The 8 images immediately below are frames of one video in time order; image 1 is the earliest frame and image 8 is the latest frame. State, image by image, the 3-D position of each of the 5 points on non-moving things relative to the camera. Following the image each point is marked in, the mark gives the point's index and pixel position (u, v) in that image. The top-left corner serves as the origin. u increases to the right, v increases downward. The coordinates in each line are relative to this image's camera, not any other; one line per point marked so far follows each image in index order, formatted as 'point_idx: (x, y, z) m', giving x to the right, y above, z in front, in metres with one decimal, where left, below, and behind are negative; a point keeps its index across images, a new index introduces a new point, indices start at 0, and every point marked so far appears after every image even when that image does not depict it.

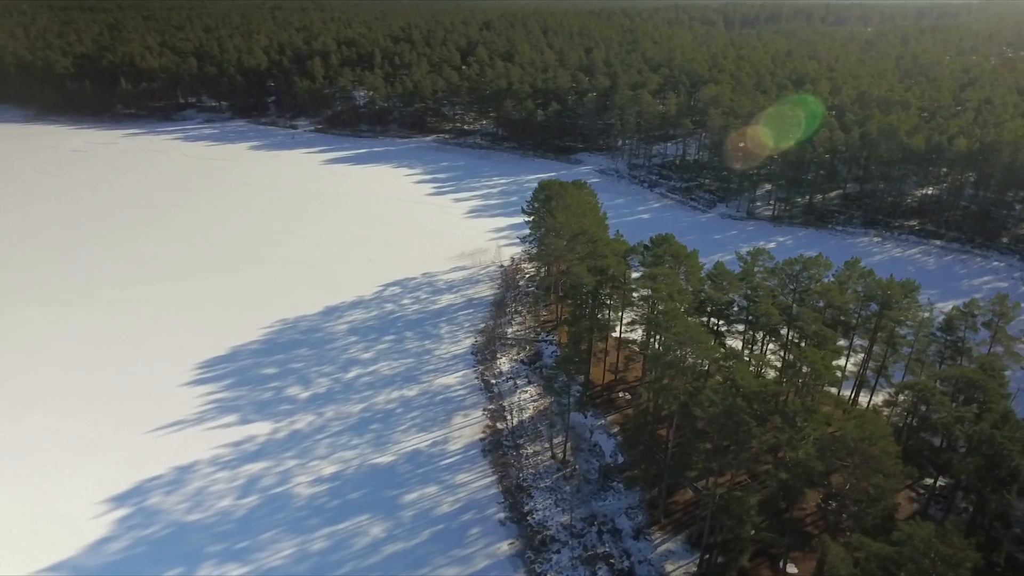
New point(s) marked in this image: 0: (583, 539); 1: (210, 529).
0: (+2.1, -7.5, +18.2) m
1: (-9.3, -7.4, +18.6) m
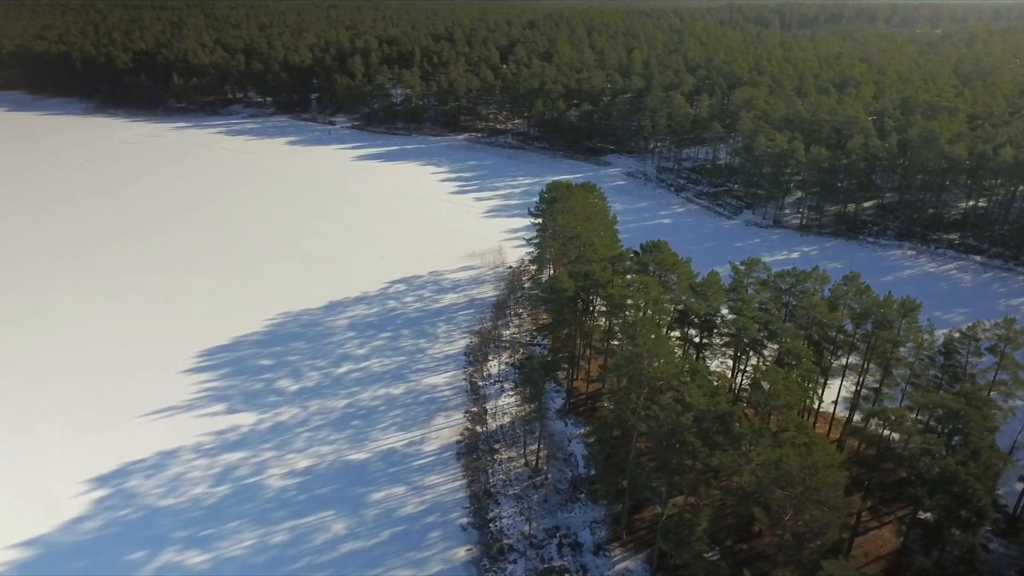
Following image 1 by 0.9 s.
0: (+0.9, -7.7, +17.8) m
1: (-10.5, -7.2, +19.1) m
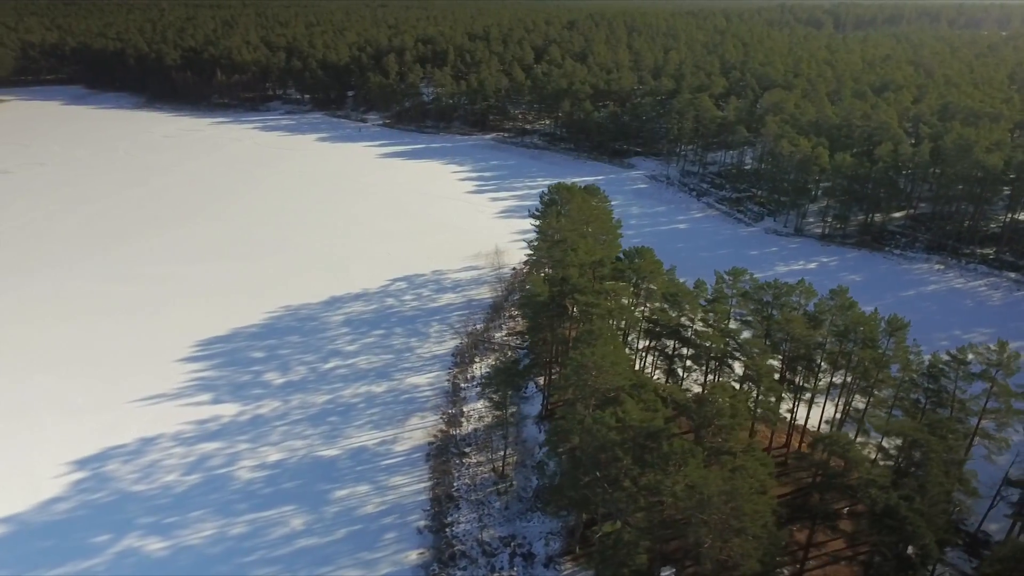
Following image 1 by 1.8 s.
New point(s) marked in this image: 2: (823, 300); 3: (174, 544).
0: (-0.5, -7.8, +17.5) m
1: (-11.8, -6.9, +19.5) m
2: (+9.8, -0.4, +19.1) m
3: (-10.0, -7.6, +18.0) m
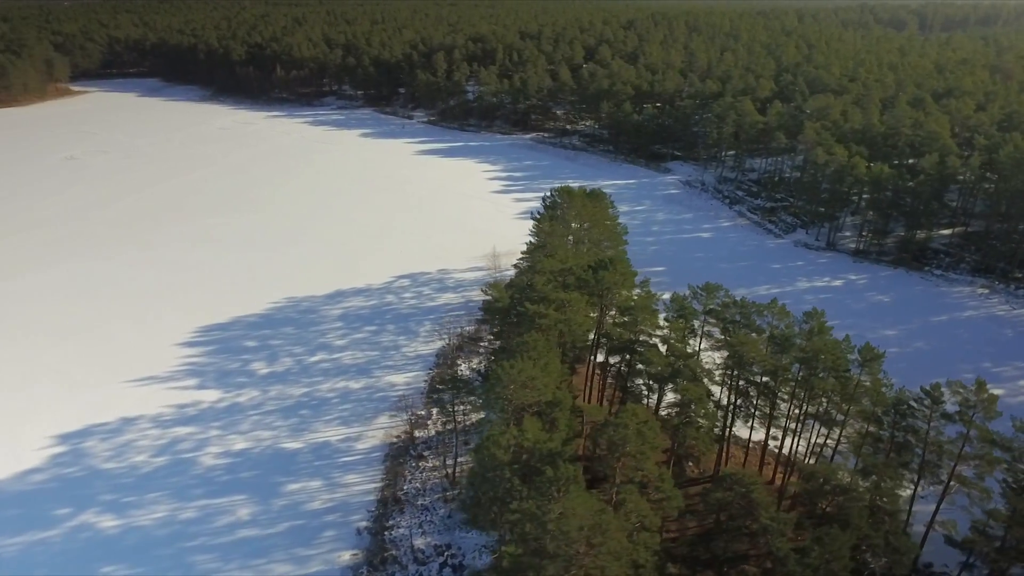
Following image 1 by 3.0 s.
0: (-2.5, -7.9, +17.2) m
1: (-13.4, -6.4, +20.4) m
2: (+8.3, -1.0, +17.8) m
3: (-11.9, -7.2, +18.6) m
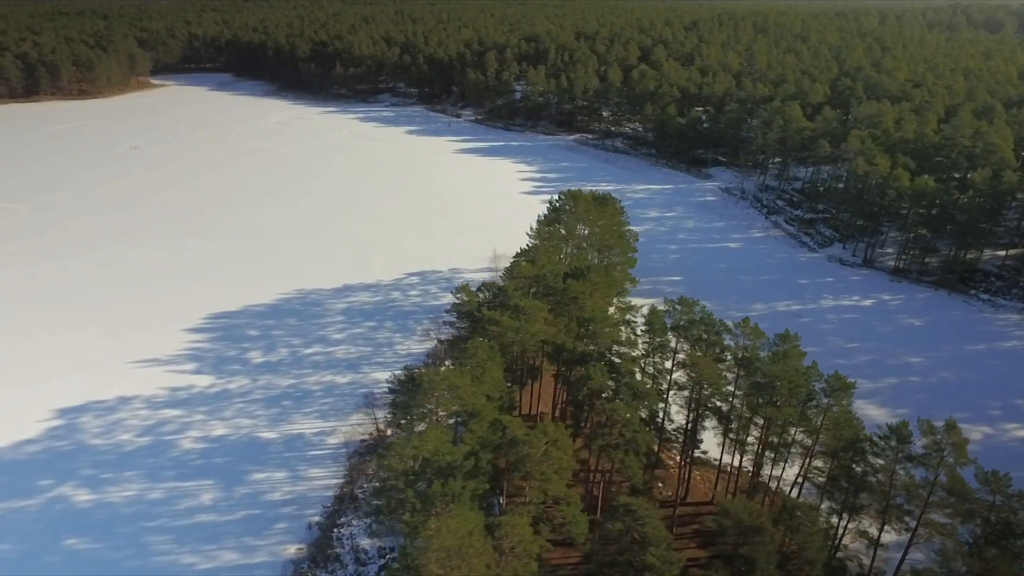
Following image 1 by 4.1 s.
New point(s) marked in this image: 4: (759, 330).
0: (-4.2, -7.9, +17.1) m
1: (-14.6, -5.9, +21.4) m
2: (+6.9, -1.6, +16.6) m
3: (-13.3, -6.8, +19.5) m
4: (+6.7, -1.2, +16.6) m
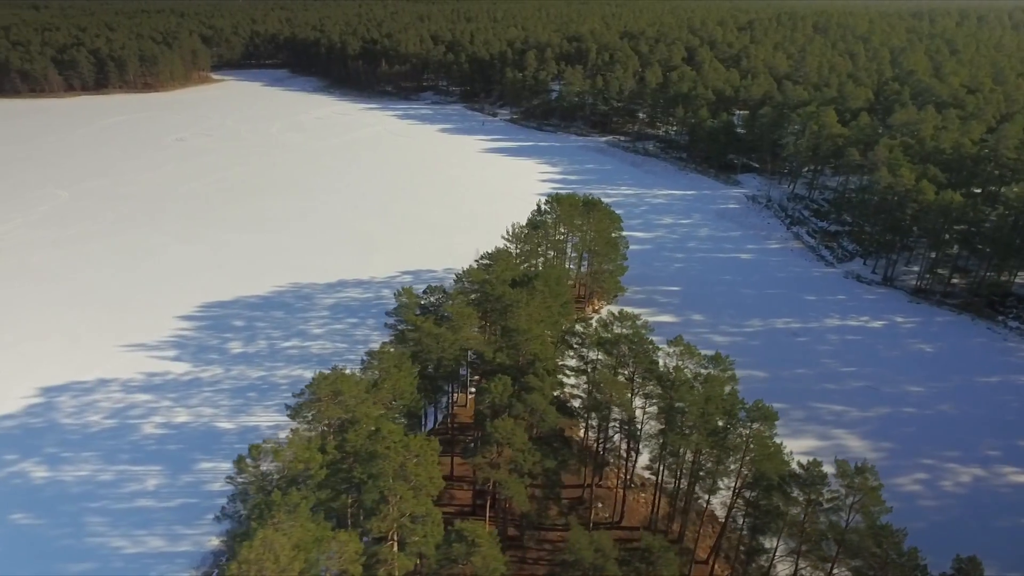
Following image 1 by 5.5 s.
0: (-6.6, -7.9, +17.1) m
1: (-16.5, -5.4, +22.3) m
2: (+4.7, -2.0, +15.5) m
3: (-15.4, -6.3, +20.3) m
4: (+4.5, -1.6, +15.6) m
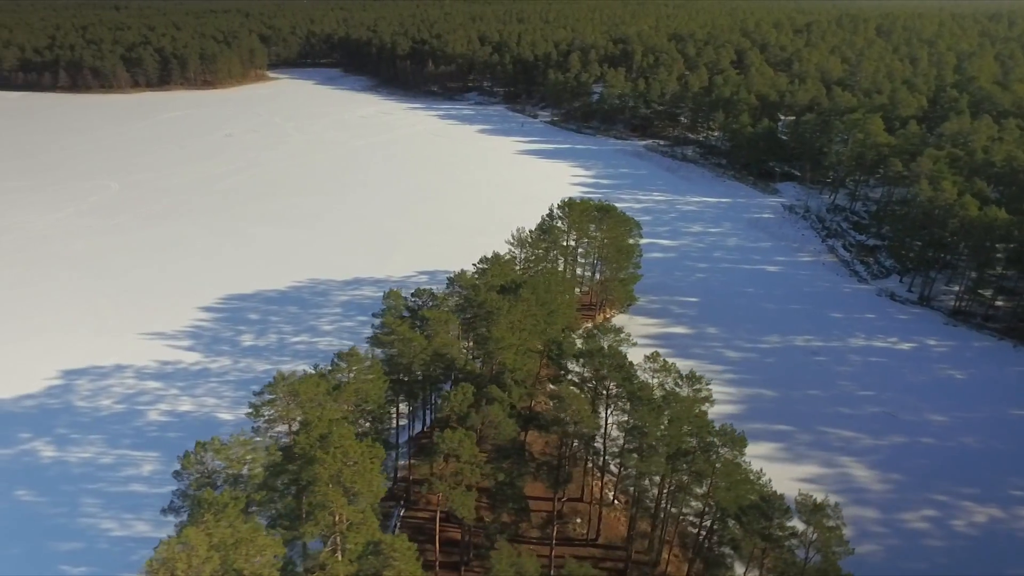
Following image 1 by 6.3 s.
0: (-7.5, -7.8, +17.4) m
1: (-16.8, -4.9, +23.4) m
2: (+3.9, -2.4, +14.9) m
3: (-16.0, -5.9, +21.3) m
4: (+3.7, -2.0, +15.0) m
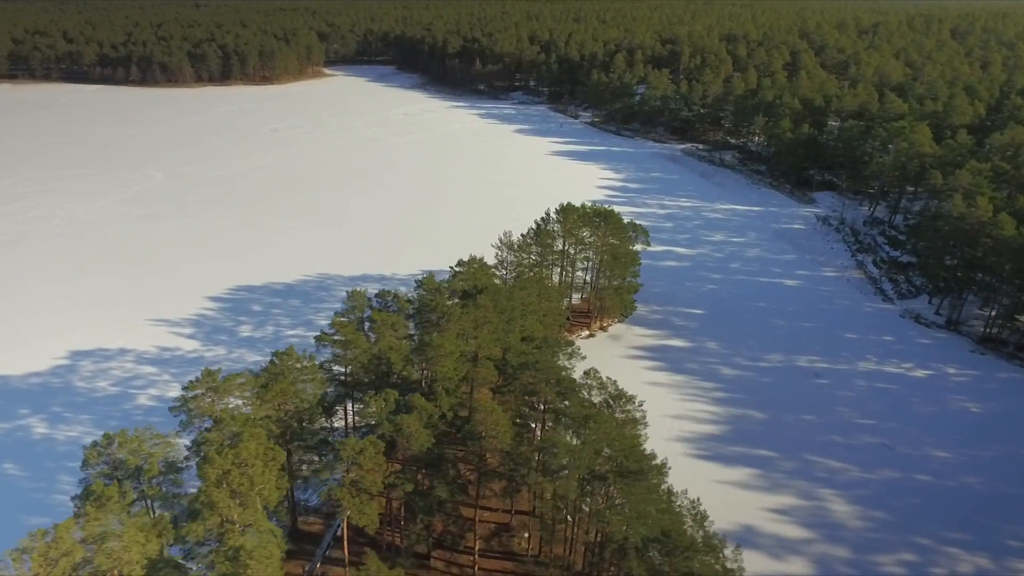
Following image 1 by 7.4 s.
0: (-9.2, -7.6, +17.8) m
1: (-17.8, -4.4, +24.6) m
2: (+2.1, -2.7, +14.3) m
3: (-17.2, -5.4, +22.5) m
4: (+2.0, -2.3, +14.4) m
